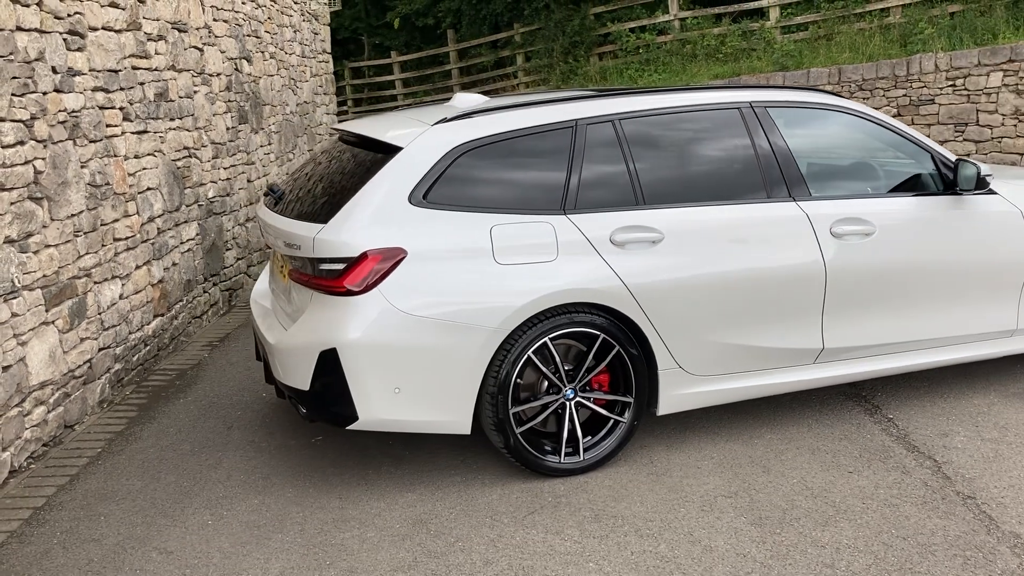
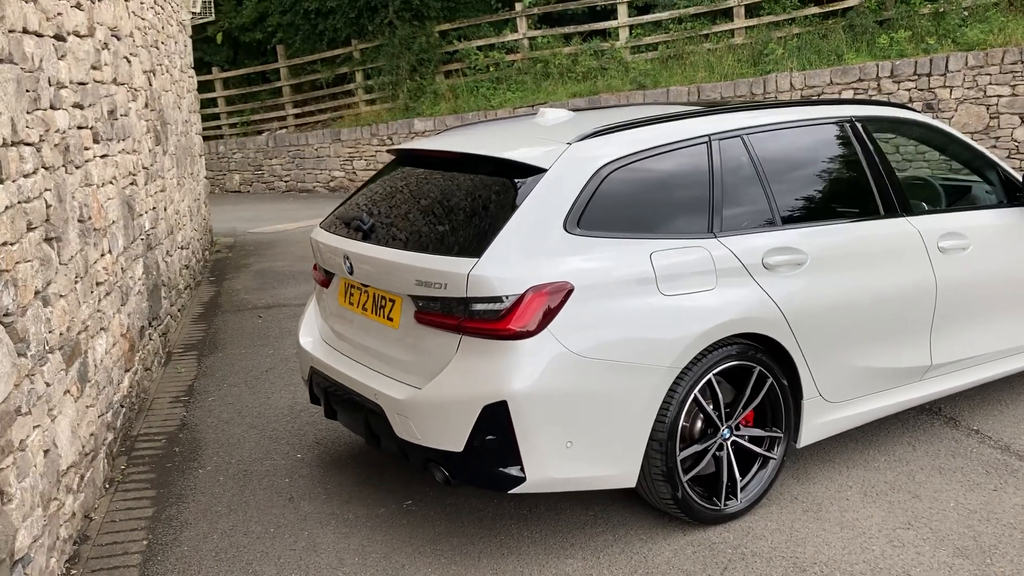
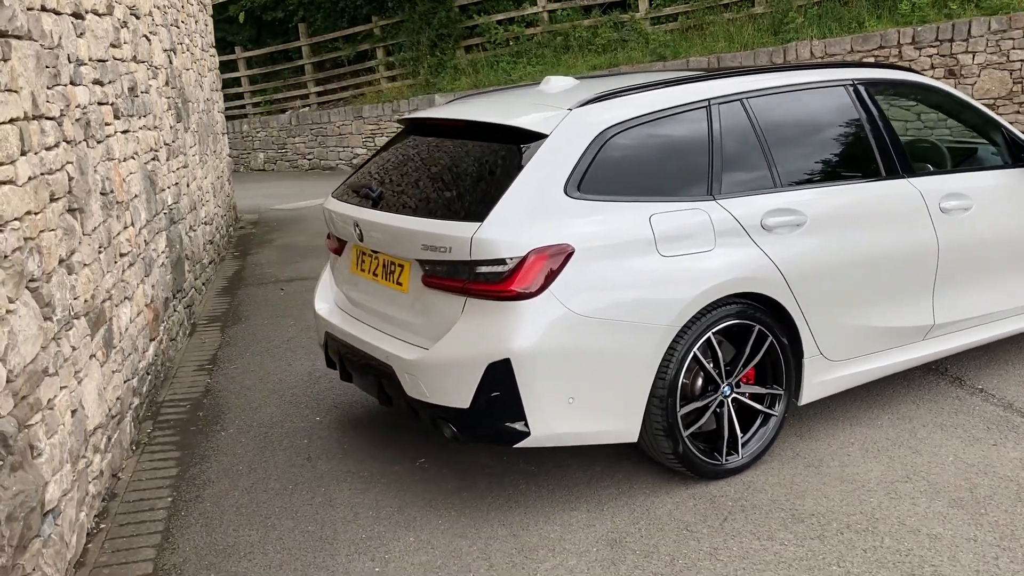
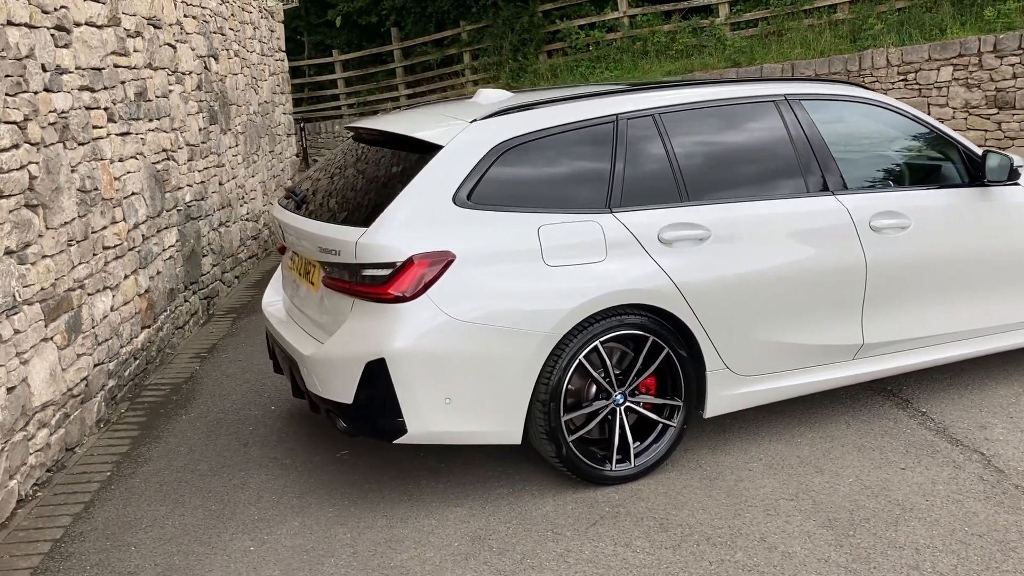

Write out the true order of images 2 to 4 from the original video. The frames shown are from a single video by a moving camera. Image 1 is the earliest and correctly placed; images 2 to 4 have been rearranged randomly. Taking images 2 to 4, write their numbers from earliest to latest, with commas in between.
4, 3, 2
